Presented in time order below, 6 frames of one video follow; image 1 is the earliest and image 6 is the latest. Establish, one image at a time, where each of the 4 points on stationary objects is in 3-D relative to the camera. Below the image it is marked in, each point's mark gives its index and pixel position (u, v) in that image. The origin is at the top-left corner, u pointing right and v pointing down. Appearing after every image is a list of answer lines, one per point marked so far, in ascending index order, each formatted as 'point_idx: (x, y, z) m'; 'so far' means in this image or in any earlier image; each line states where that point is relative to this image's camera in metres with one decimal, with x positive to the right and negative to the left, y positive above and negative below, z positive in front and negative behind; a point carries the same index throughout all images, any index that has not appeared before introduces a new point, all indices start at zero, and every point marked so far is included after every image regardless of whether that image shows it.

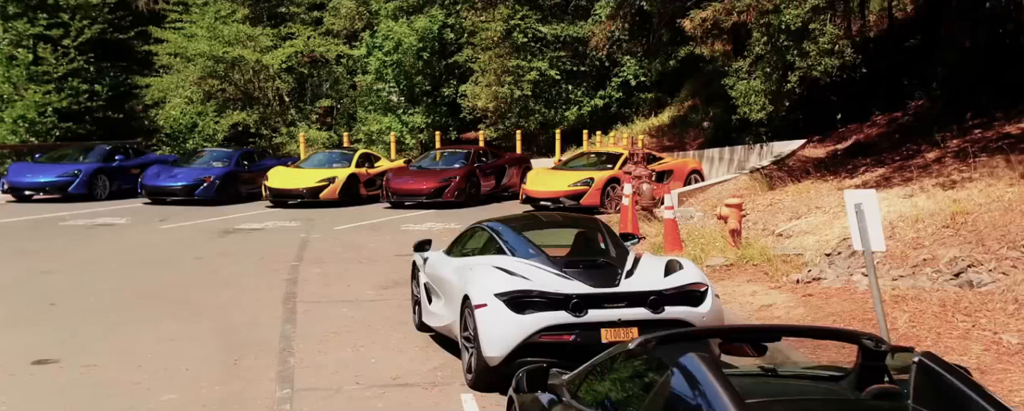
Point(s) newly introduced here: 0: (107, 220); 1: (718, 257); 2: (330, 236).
0: (-7.2, -0.2, +15.3) m
1: (+2.2, -0.5, +9.0) m
2: (-2.8, -0.5, +13.4) m
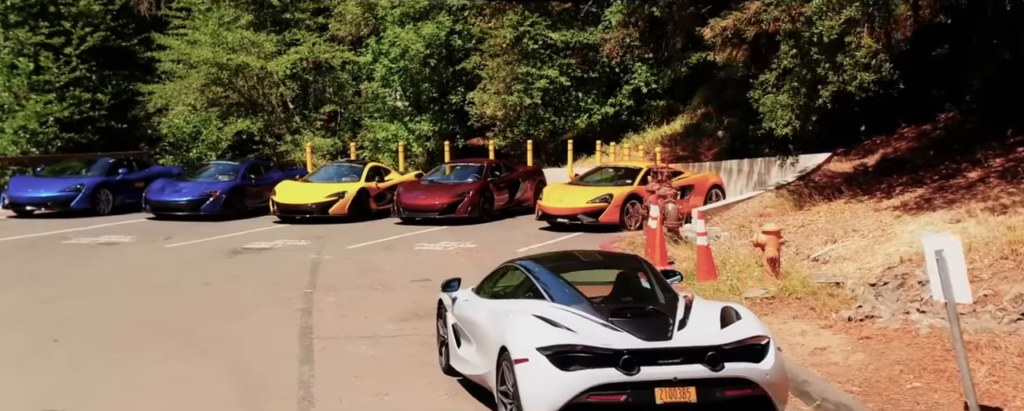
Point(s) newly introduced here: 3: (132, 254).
0: (-6.9, -0.5, +14.8) m
1: (+2.4, -0.8, +8.5) m
2: (-2.5, -0.8, +12.9) m
3: (-5.9, -0.7, +13.2) m
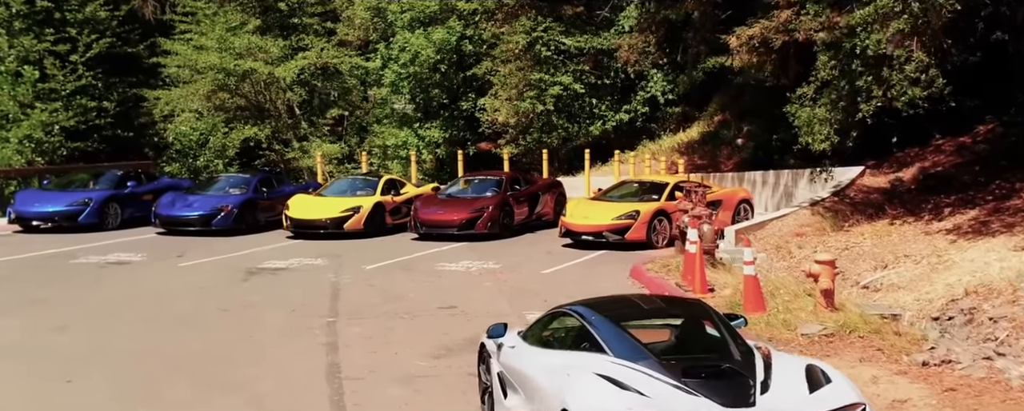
0: (-6.5, -0.8, +14.3) m
1: (+2.8, -1.1, +8.0) m
2: (-2.2, -1.1, +12.4) m
3: (-5.5, -1.0, +12.7) m
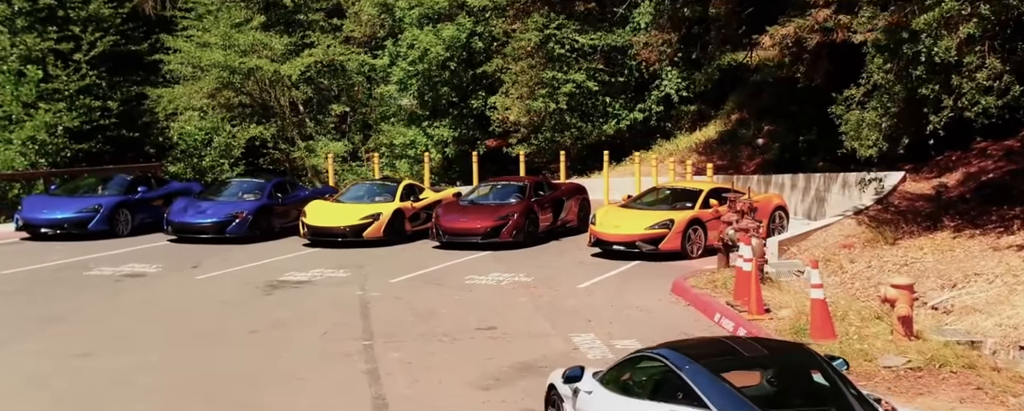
0: (-6.1, -1.0, +13.7) m
1: (+3.3, -1.3, +7.4) m
2: (-1.7, -1.2, +11.8) m
3: (-5.0, -1.2, +12.1) m
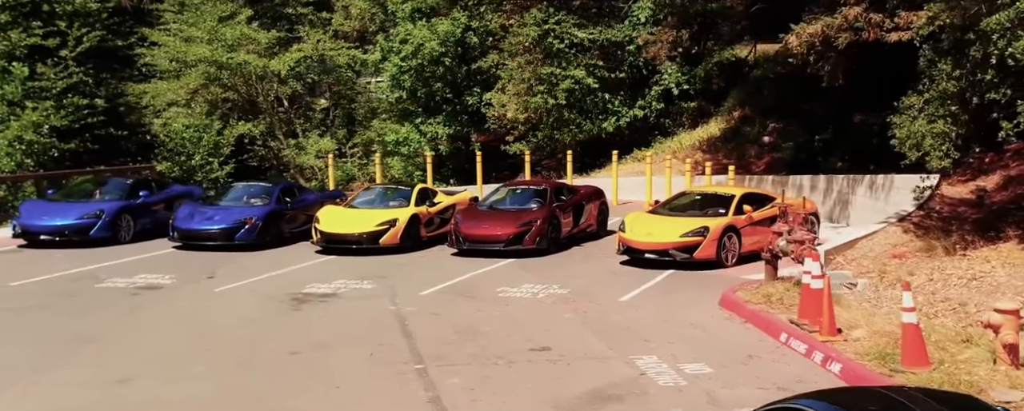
0: (-5.6, -1.1, +12.9) m
1: (+4.0, -1.4, +6.9) m
2: (-1.1, -1.4, +11.1) m
3: (-4.5, -1.3, +11.4) m
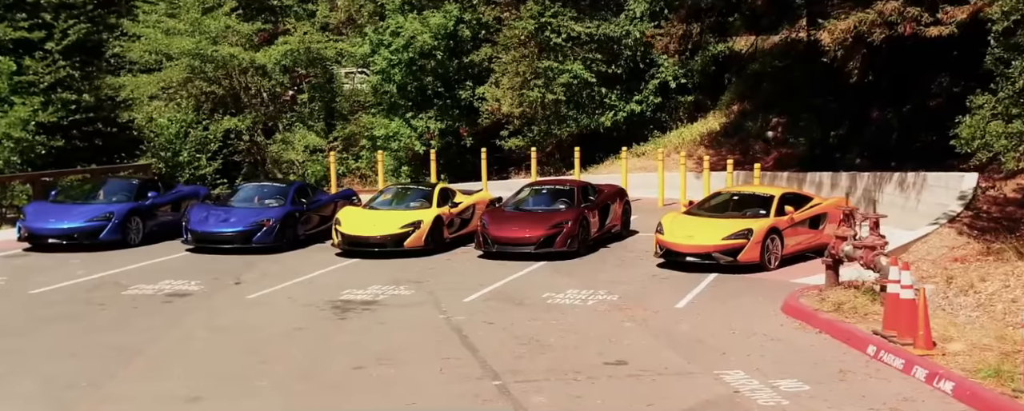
0: (-5.0, -1.2, +12.1) m
1: (+4.8, -1.5, +6.5) m
2: (-0.4, -1.4, +10.5) m
3: (-3.8, -1.4, +10.6) m
